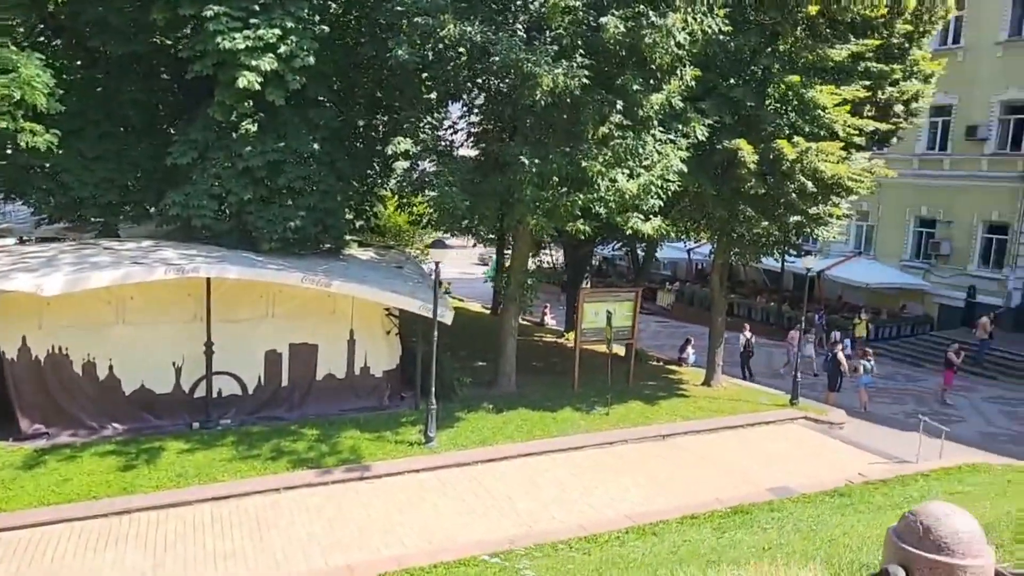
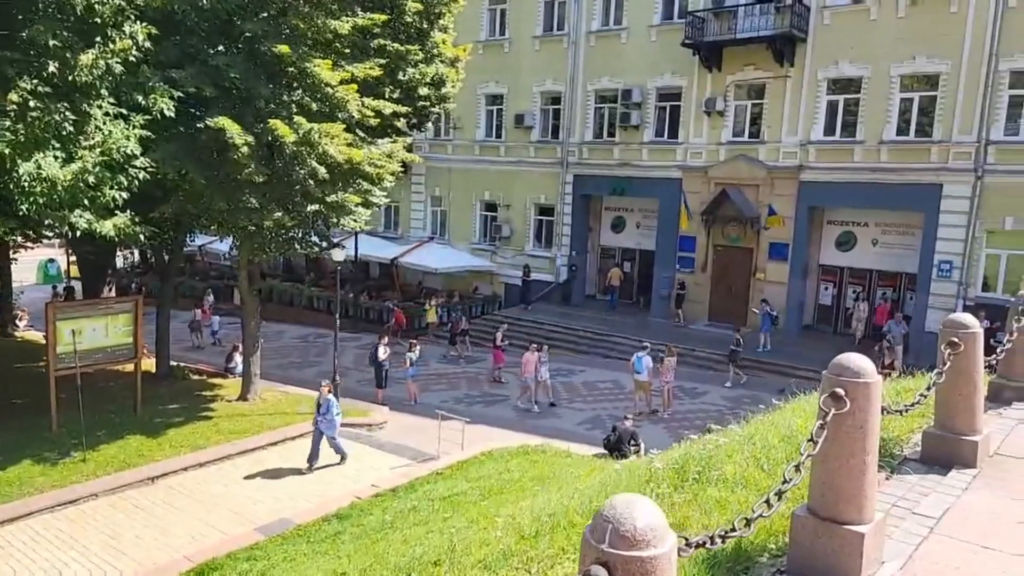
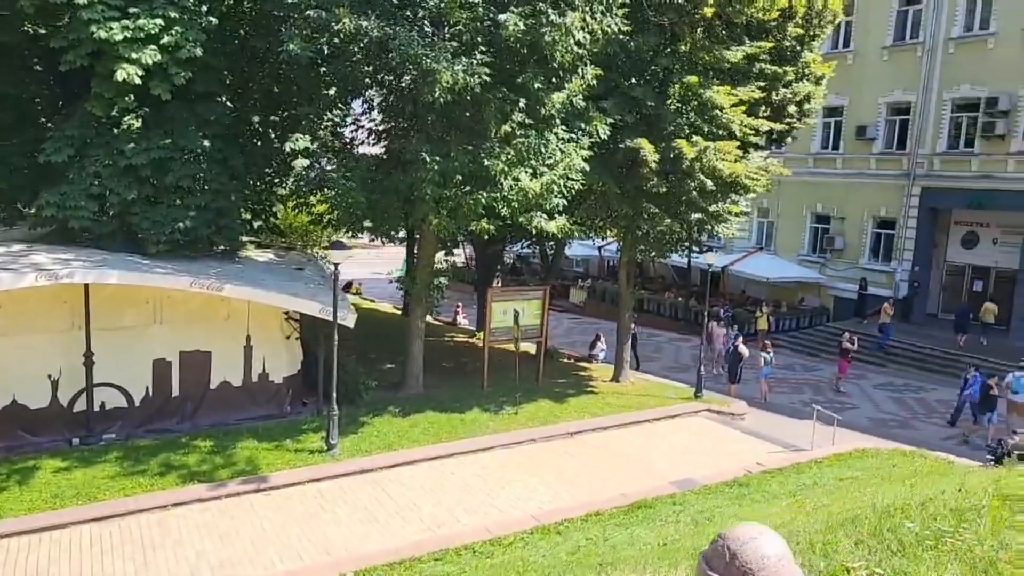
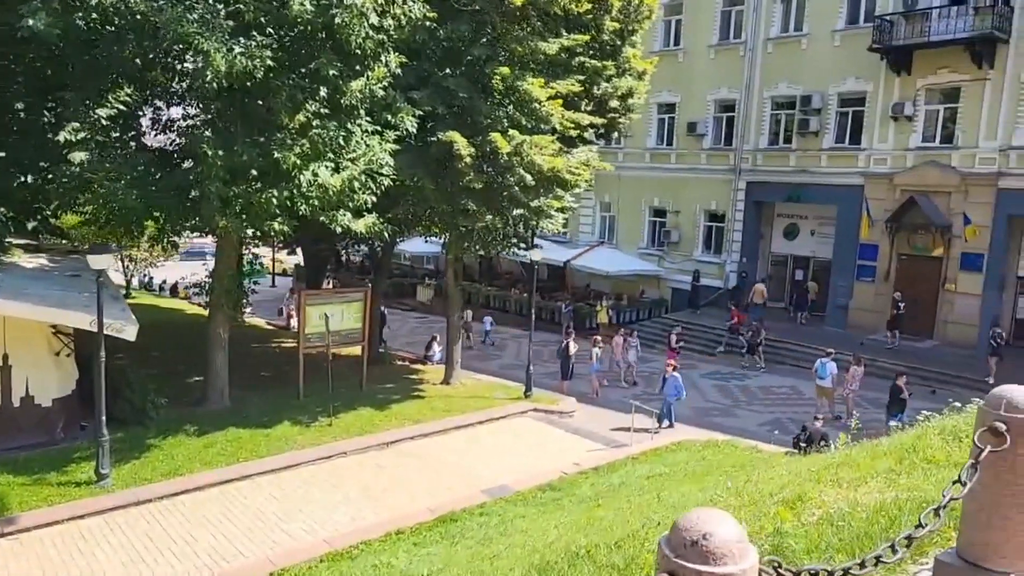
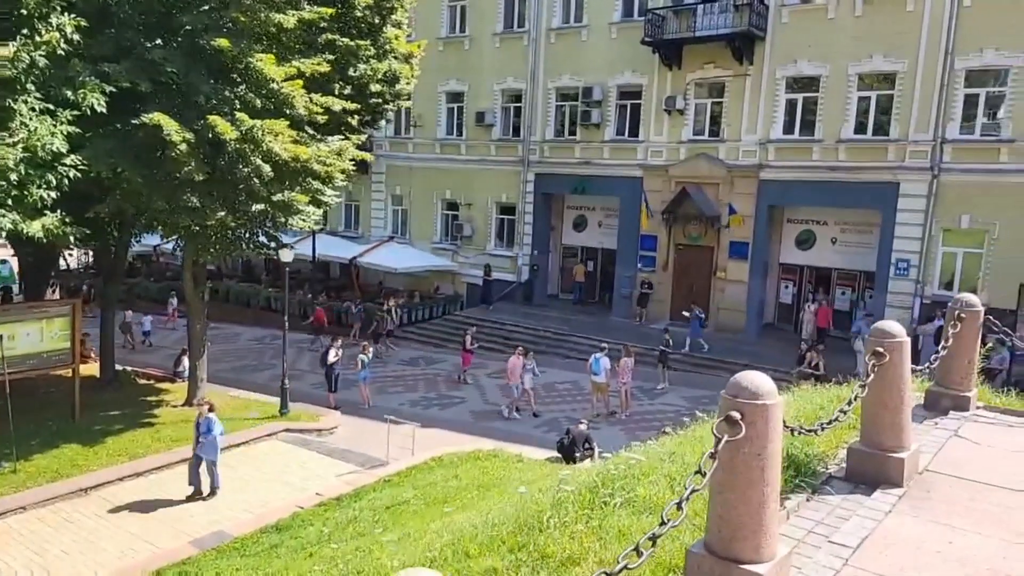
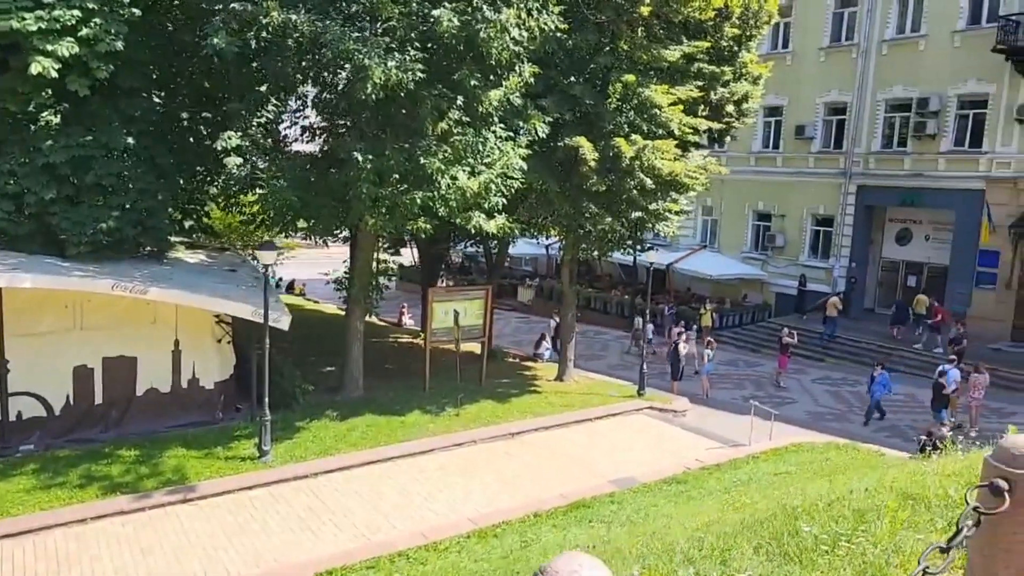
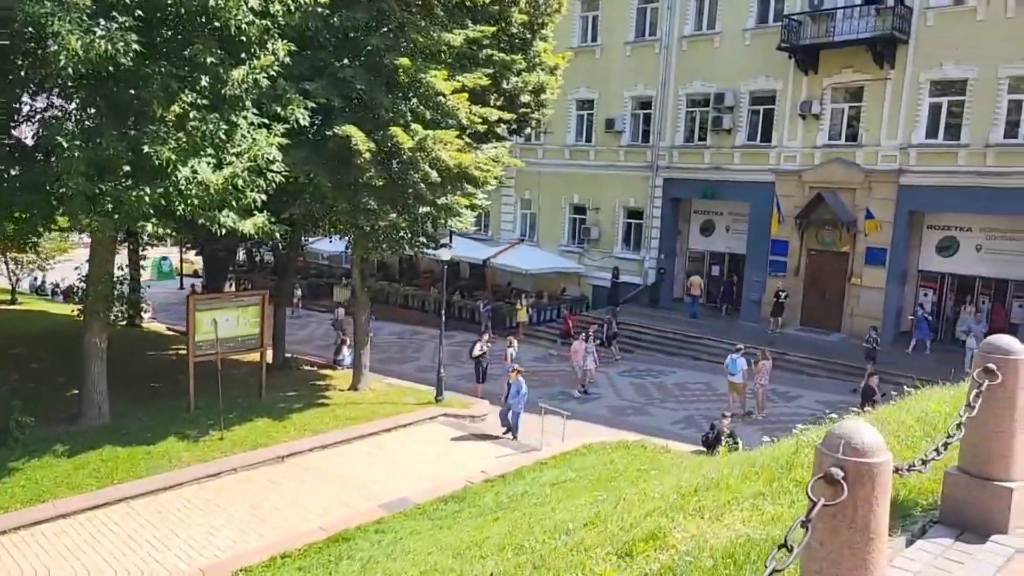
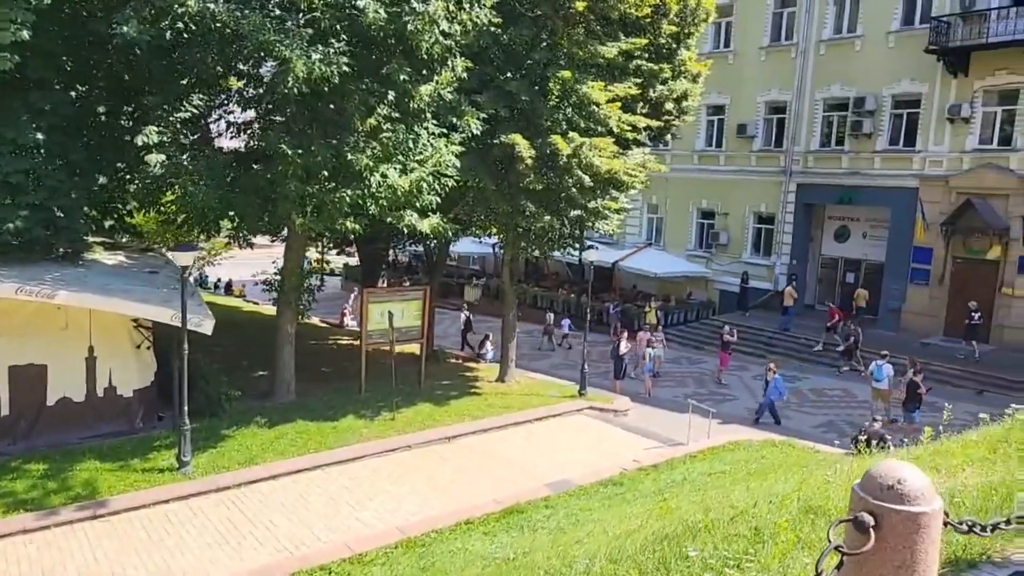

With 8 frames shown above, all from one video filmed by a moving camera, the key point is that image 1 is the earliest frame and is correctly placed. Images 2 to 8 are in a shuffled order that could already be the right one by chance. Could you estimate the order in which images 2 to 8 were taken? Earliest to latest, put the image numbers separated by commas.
3, 6, 8, 4, 7, 2, 5
